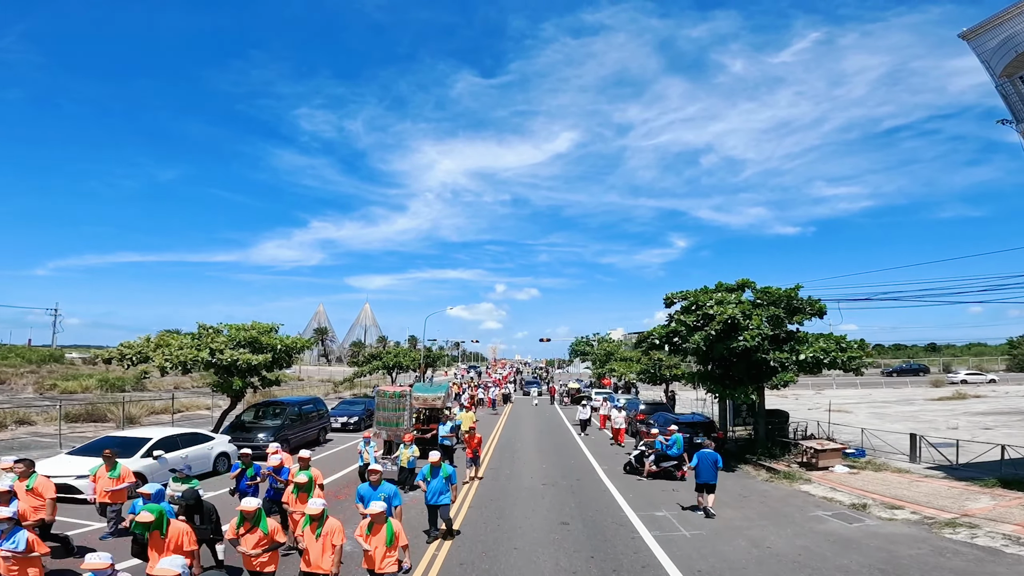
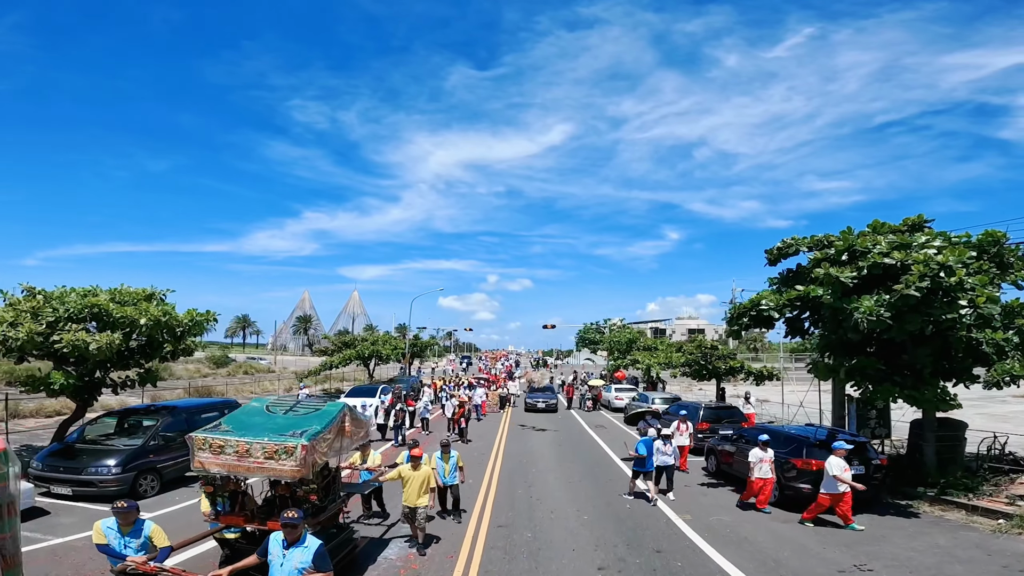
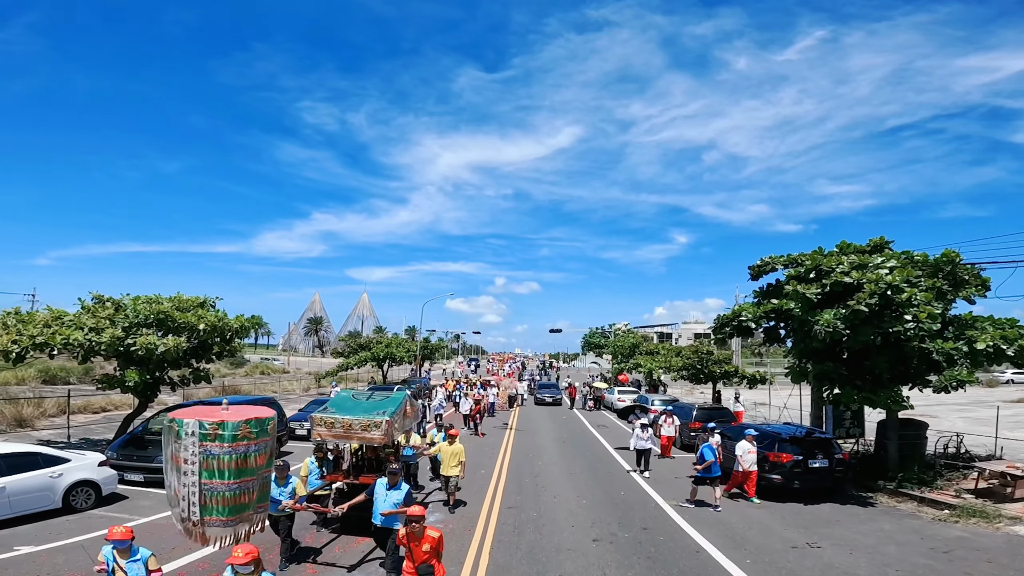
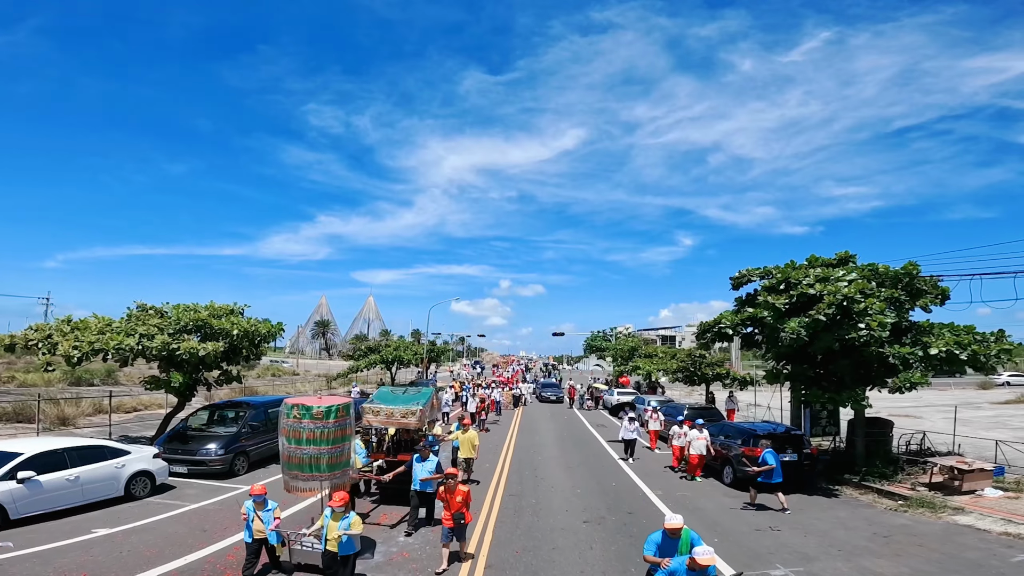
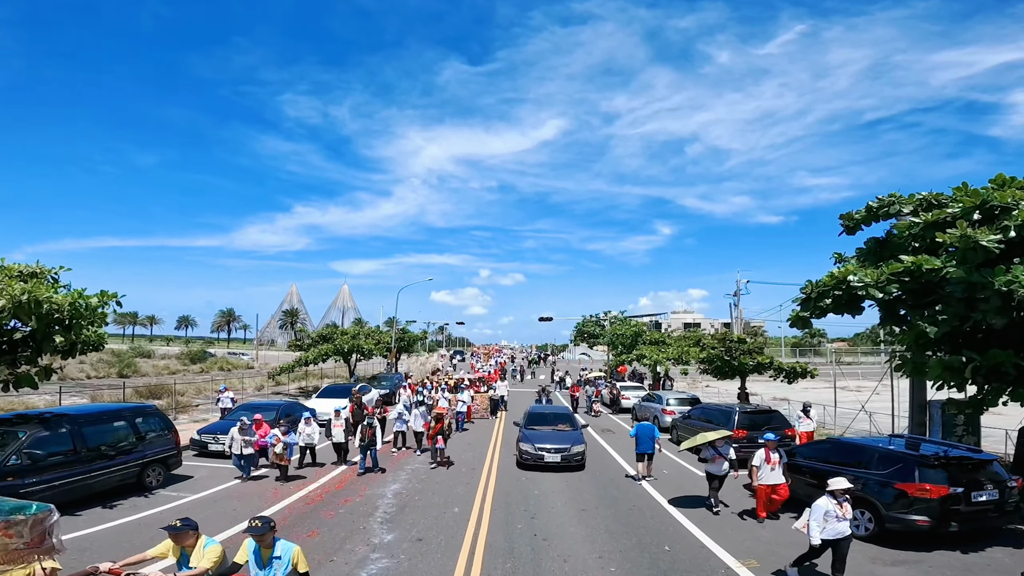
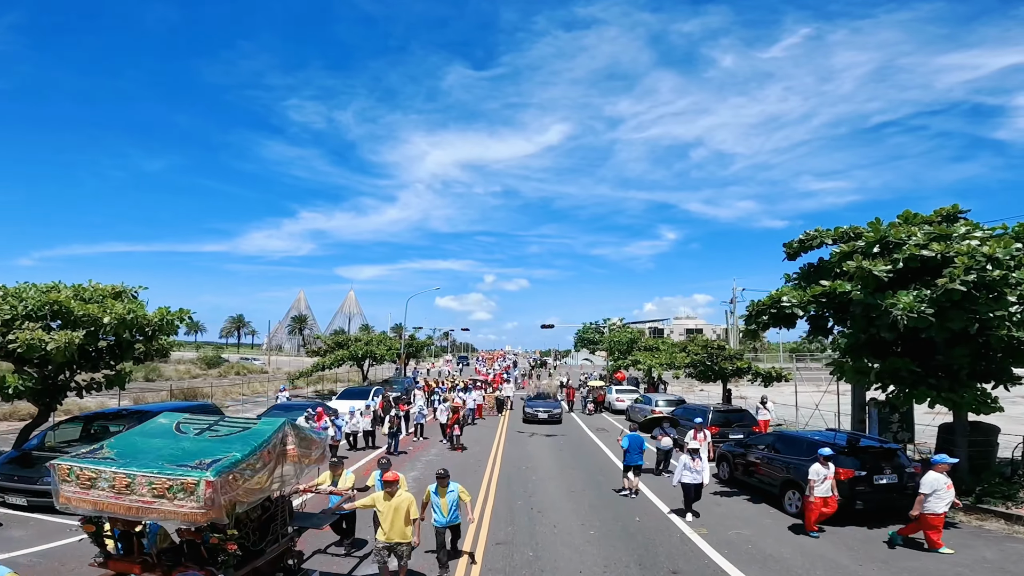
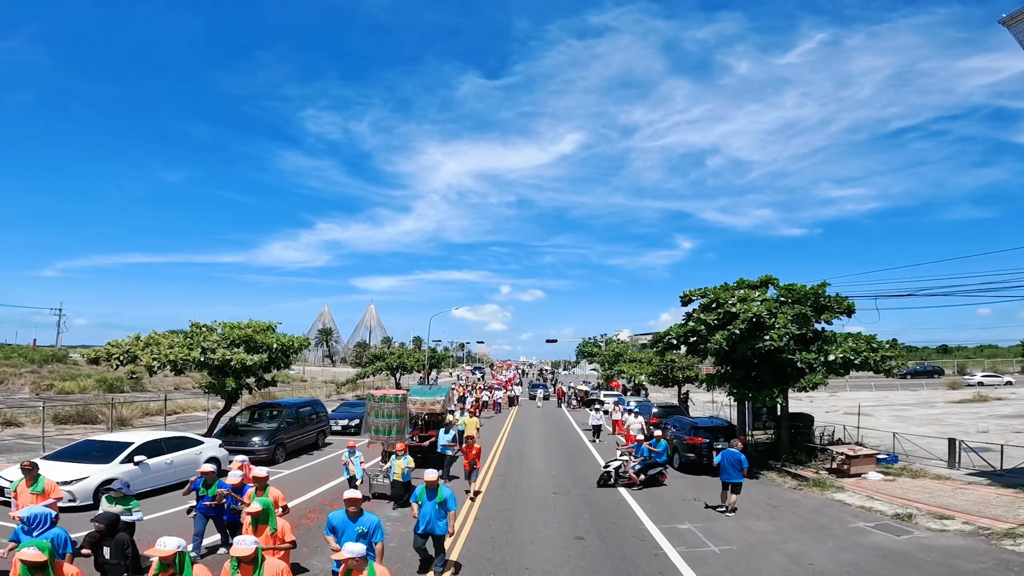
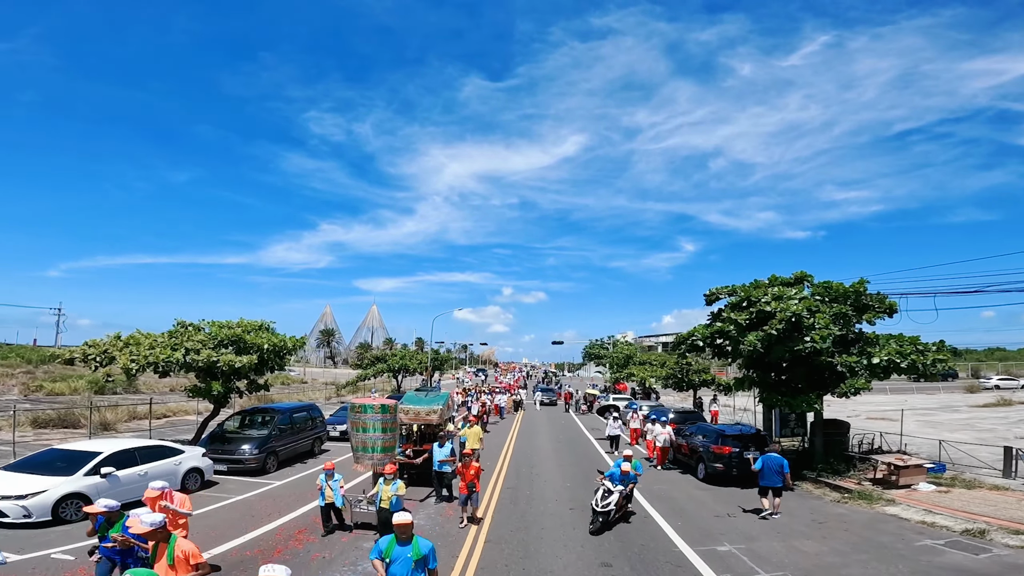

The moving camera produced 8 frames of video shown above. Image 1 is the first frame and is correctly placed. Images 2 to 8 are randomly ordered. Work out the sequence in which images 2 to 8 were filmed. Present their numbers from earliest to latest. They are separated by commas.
7, 8, 4, 3, 2, 6, 5
